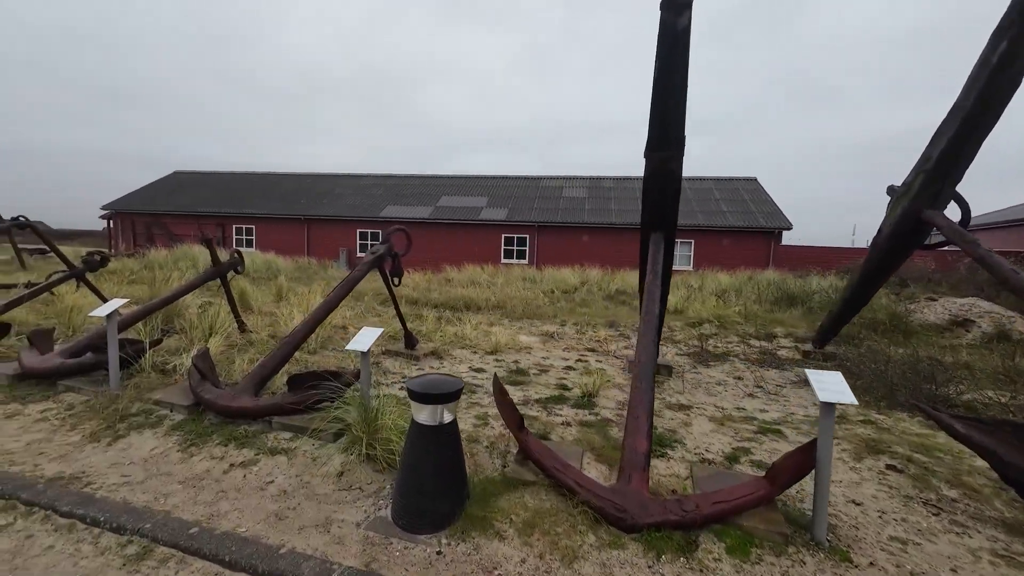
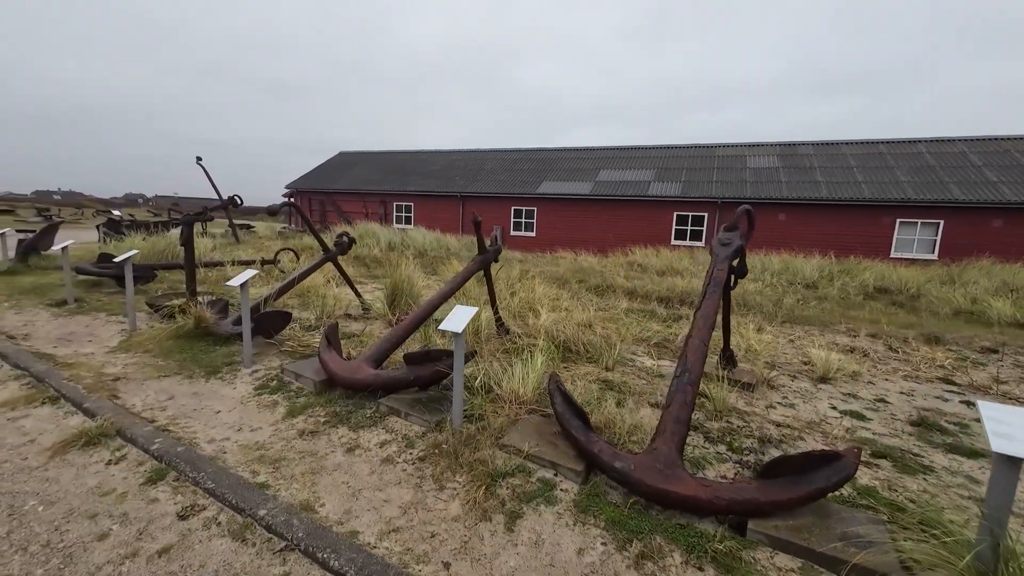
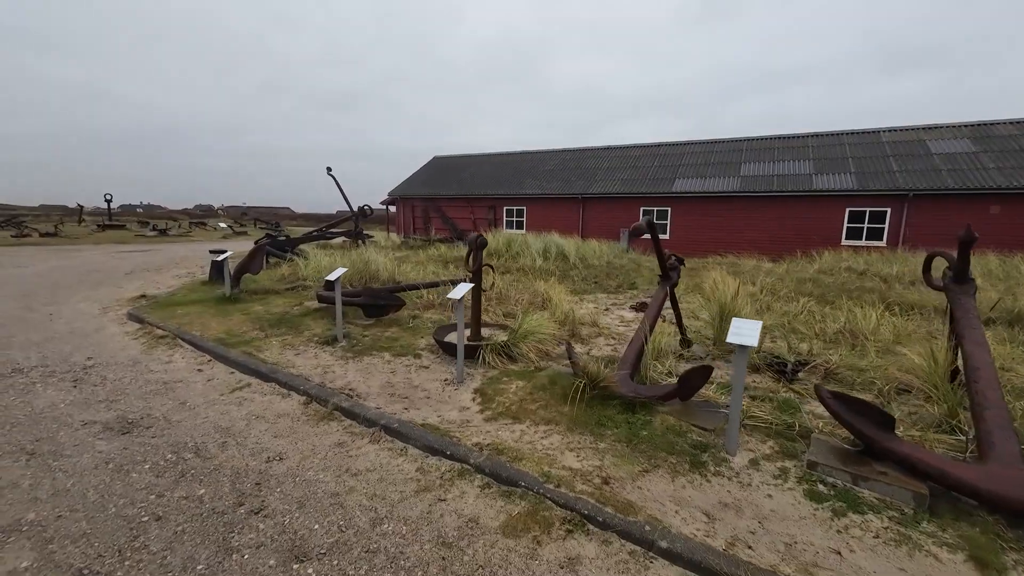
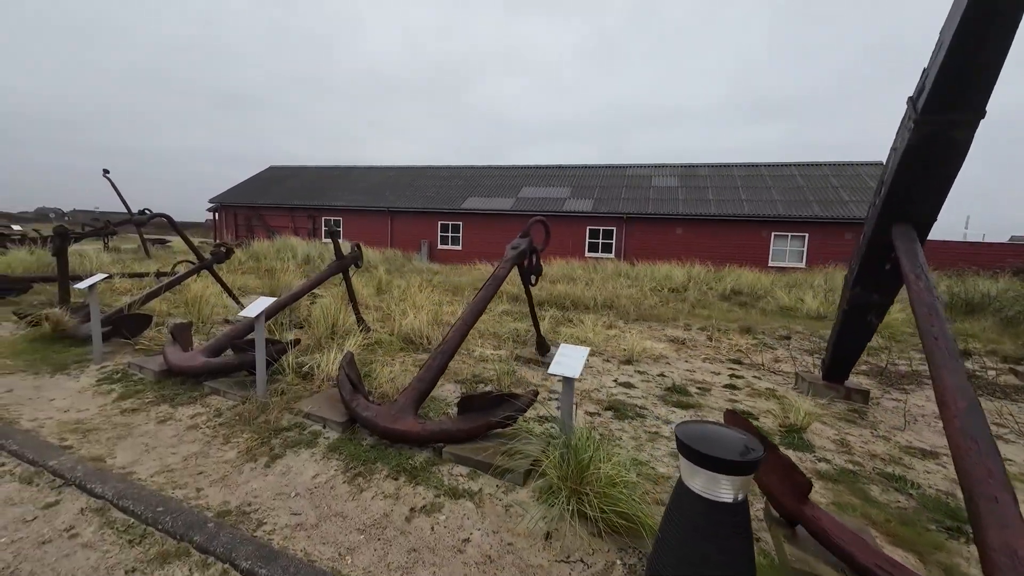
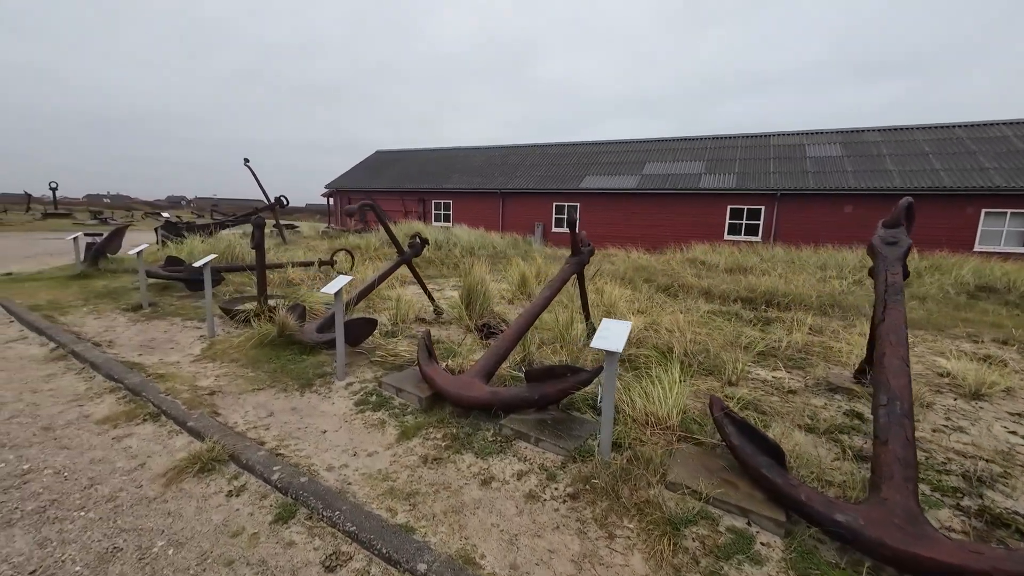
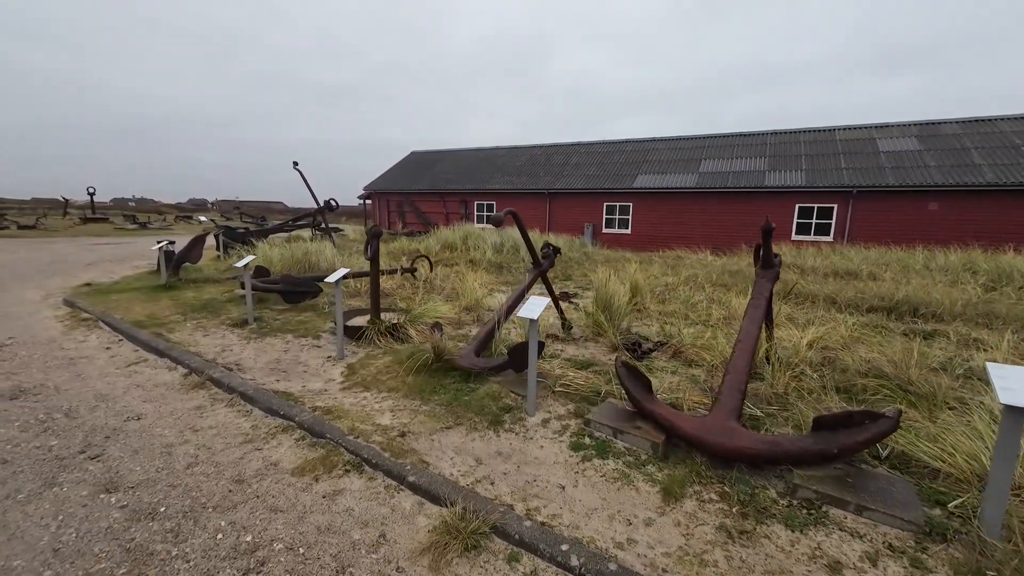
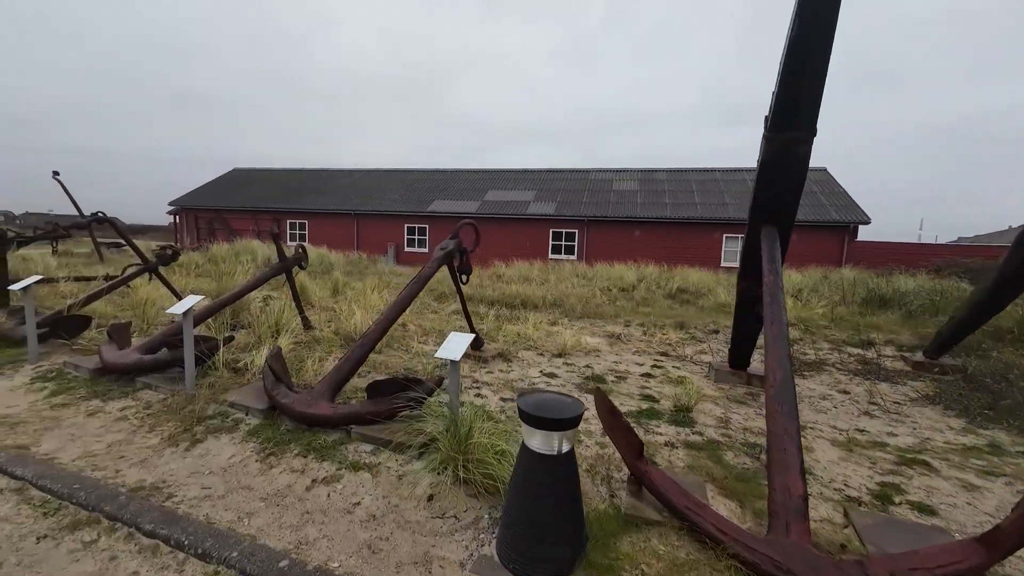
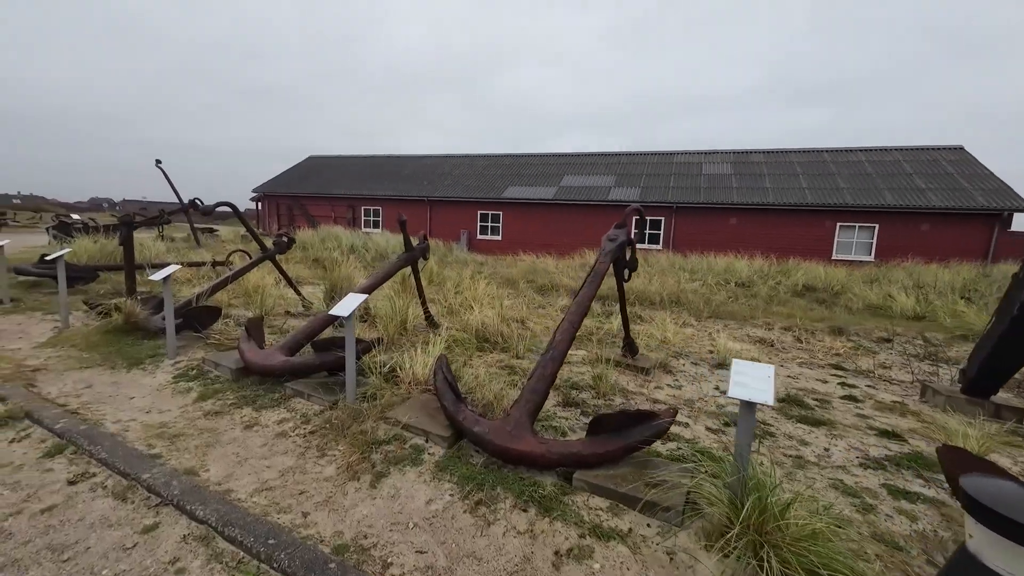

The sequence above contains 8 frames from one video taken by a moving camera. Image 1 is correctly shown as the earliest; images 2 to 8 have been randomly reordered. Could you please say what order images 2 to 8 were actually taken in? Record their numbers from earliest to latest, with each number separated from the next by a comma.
7, 4, 8, 2, 5, 6, 3
